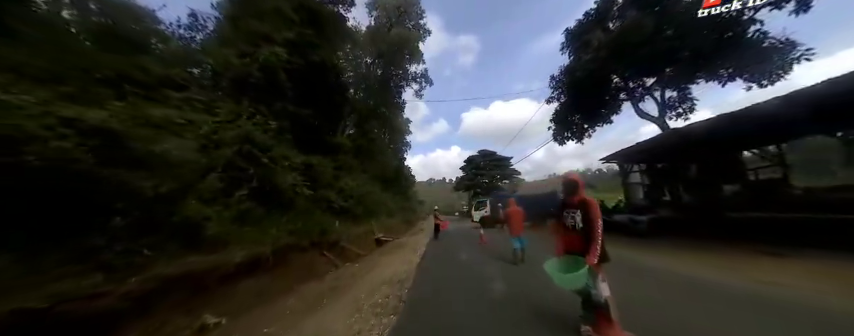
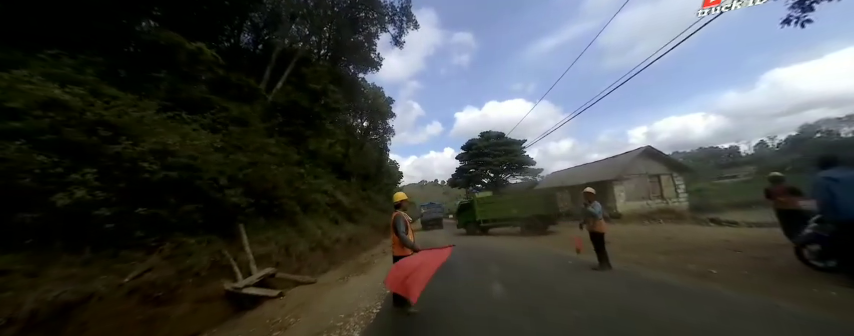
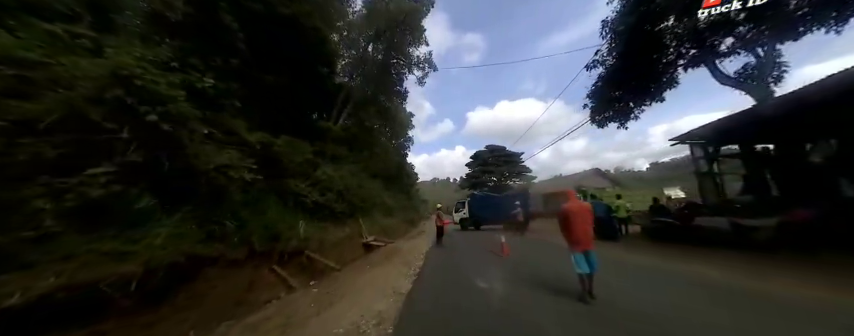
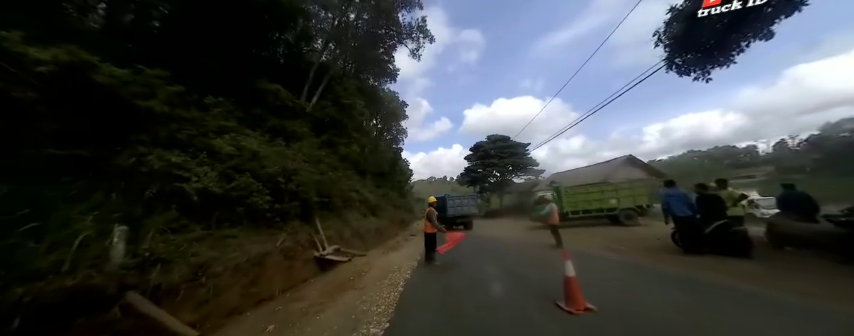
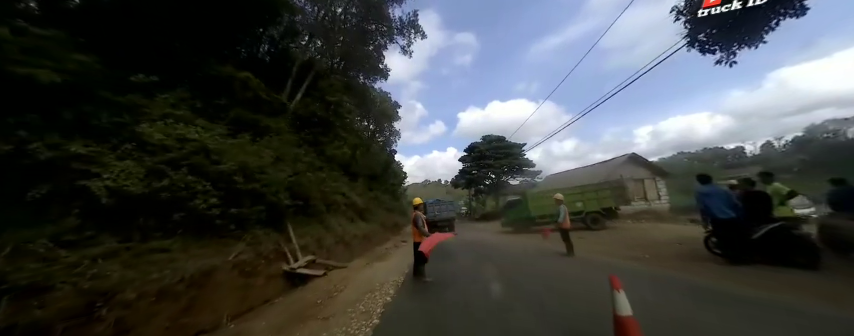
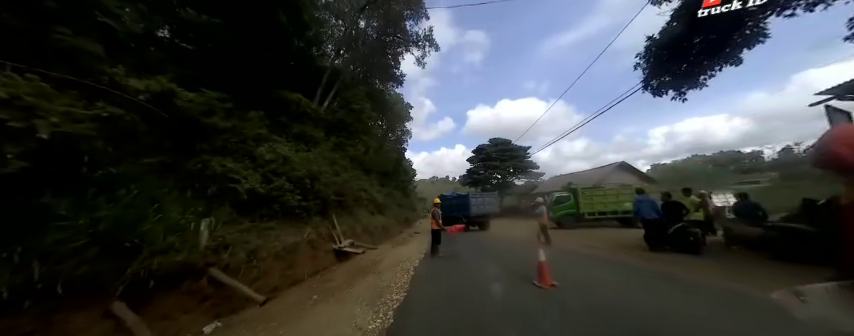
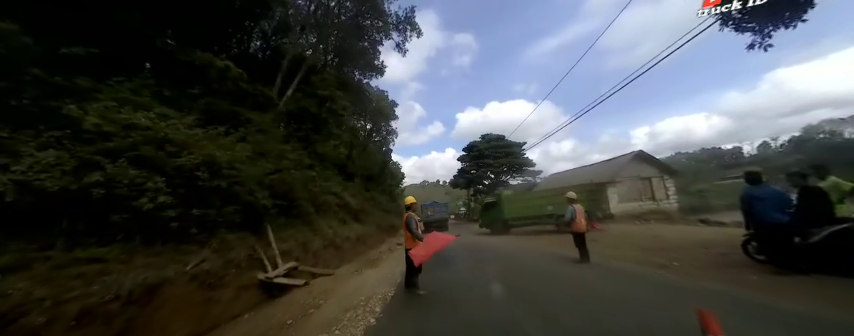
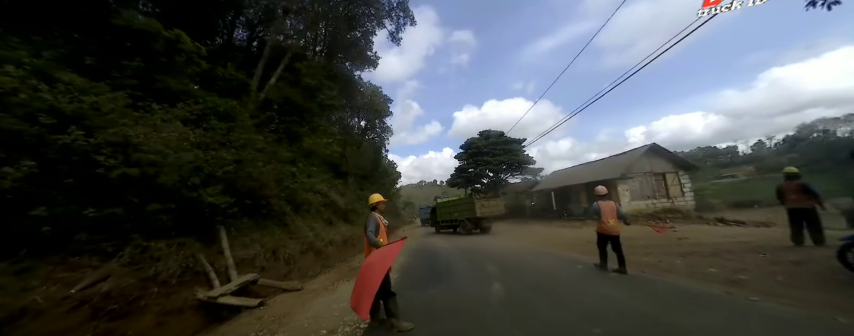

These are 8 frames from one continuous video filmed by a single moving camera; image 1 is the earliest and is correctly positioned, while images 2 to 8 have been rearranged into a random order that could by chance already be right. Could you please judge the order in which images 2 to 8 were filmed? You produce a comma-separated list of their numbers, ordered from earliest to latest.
3, 6, 4, 5, 7, 2, 8
